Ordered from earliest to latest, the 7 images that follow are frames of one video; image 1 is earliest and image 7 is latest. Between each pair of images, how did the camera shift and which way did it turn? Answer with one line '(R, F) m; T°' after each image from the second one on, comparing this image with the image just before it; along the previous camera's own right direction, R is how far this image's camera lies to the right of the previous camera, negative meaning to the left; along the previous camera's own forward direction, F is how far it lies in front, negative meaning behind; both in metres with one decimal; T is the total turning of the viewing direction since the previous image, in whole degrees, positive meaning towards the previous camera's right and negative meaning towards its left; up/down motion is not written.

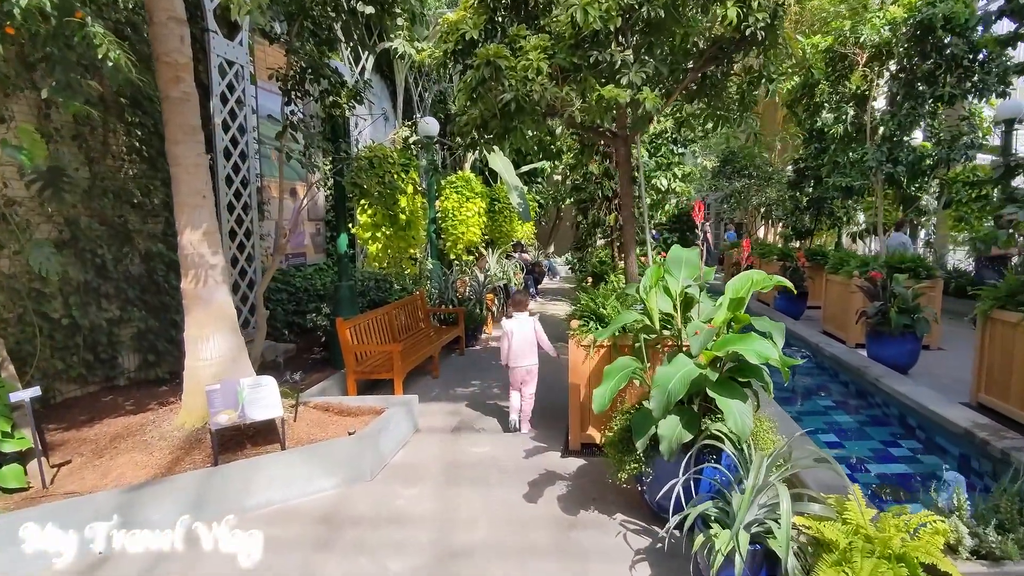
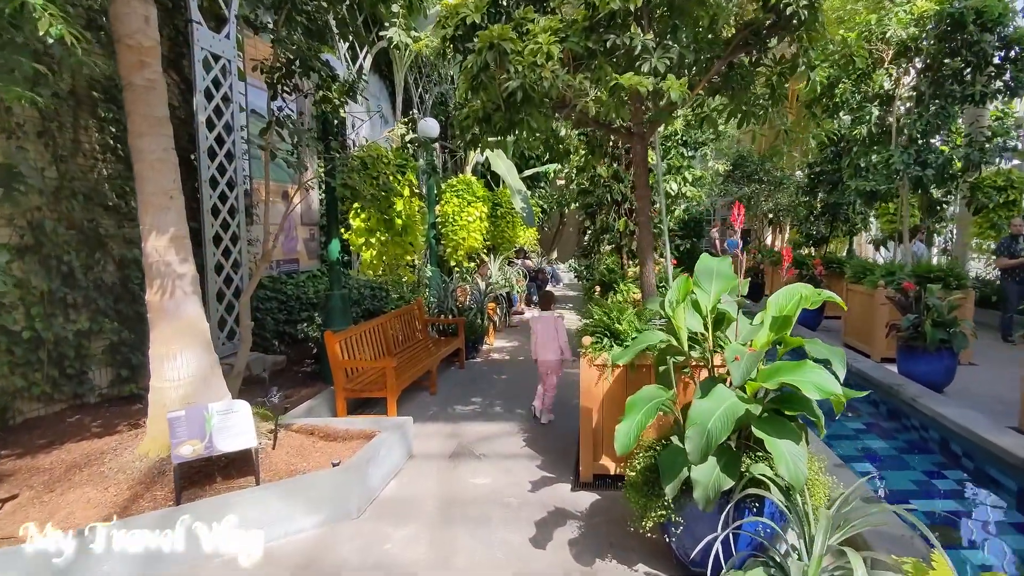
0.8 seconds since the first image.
(0.0, +0.4) m; 0°
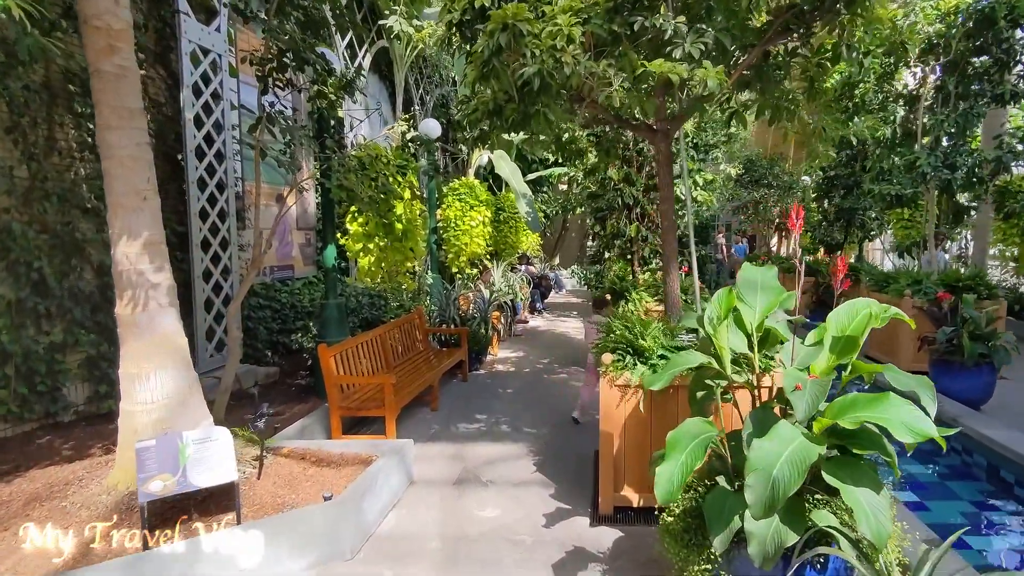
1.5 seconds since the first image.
(-0.1, +0.3) m; 0°
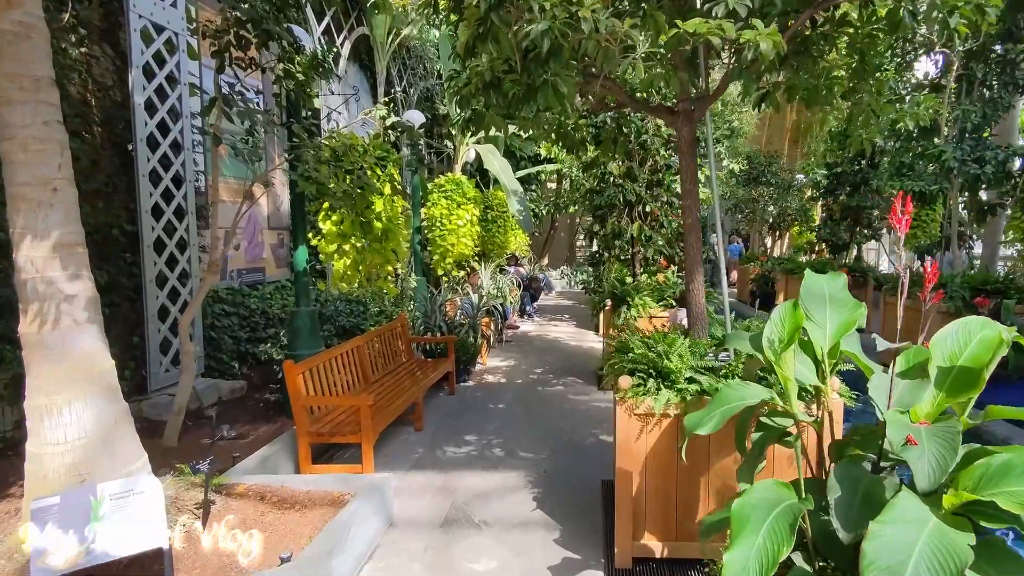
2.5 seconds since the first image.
(-0.1, +0.5) m; +1°
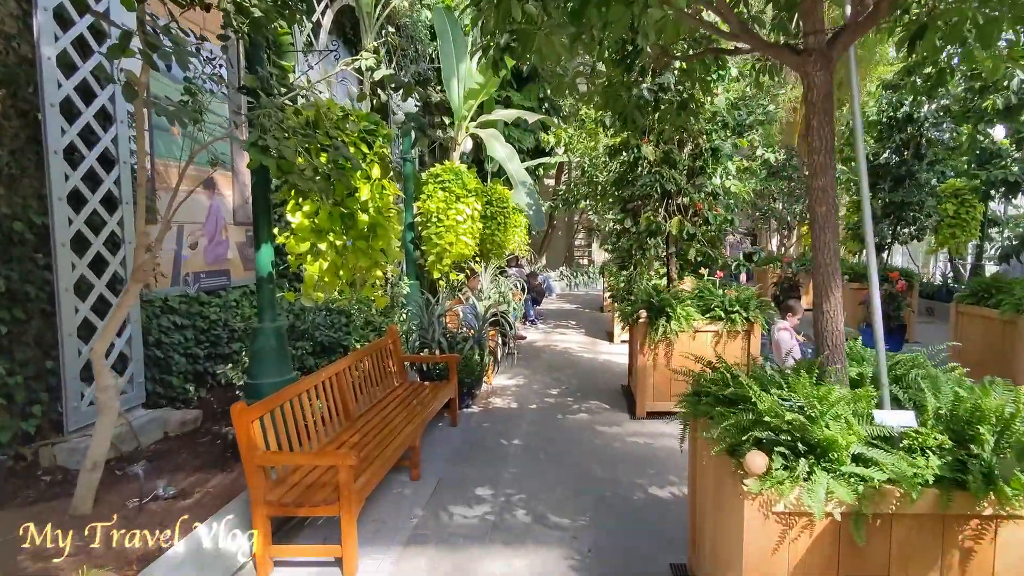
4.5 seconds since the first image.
(-0.2, +0.9) m; +1°
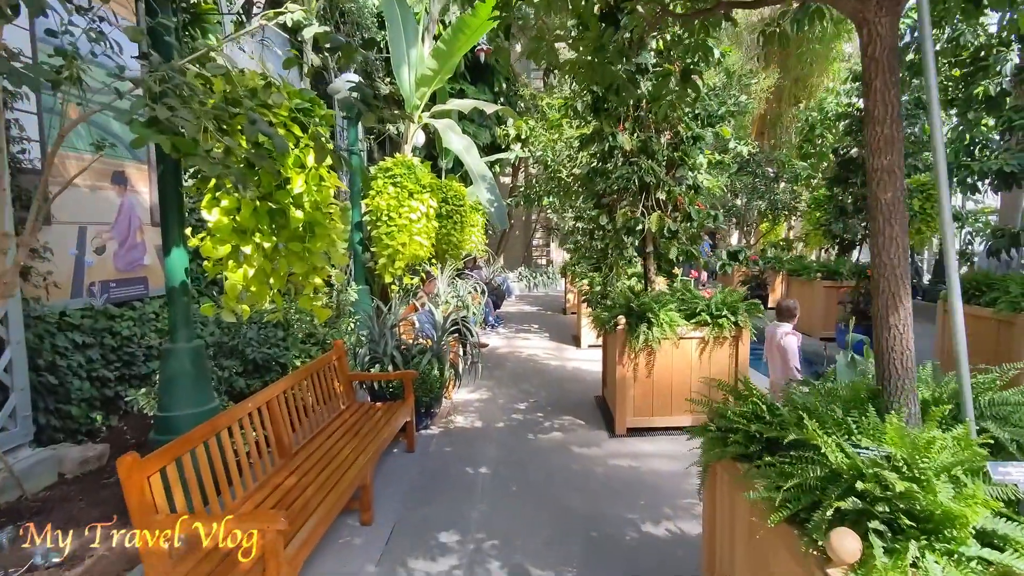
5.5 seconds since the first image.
(0.0, +0.5) m; +4°
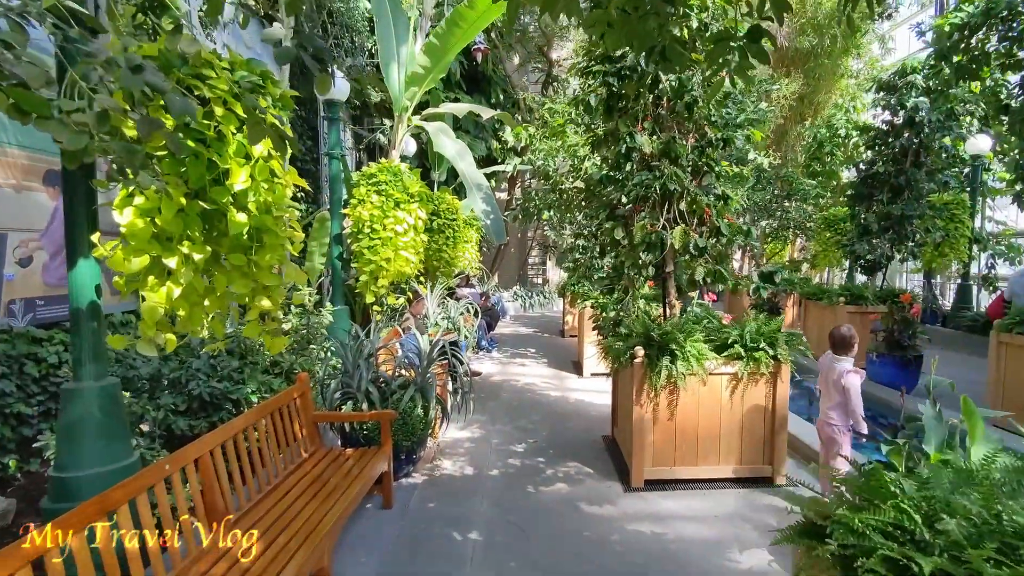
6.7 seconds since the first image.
(0.0, +0.6) m; +1°
